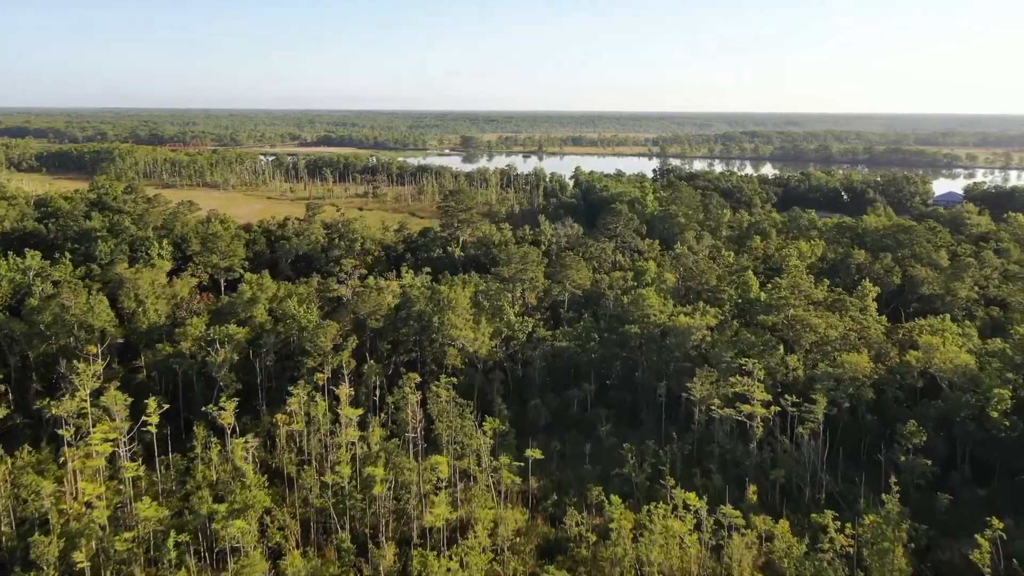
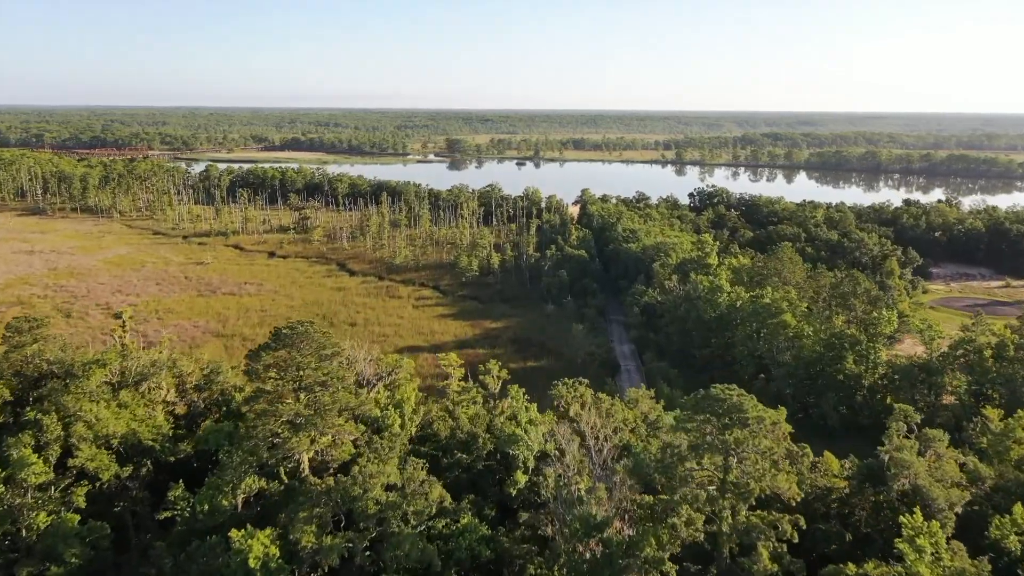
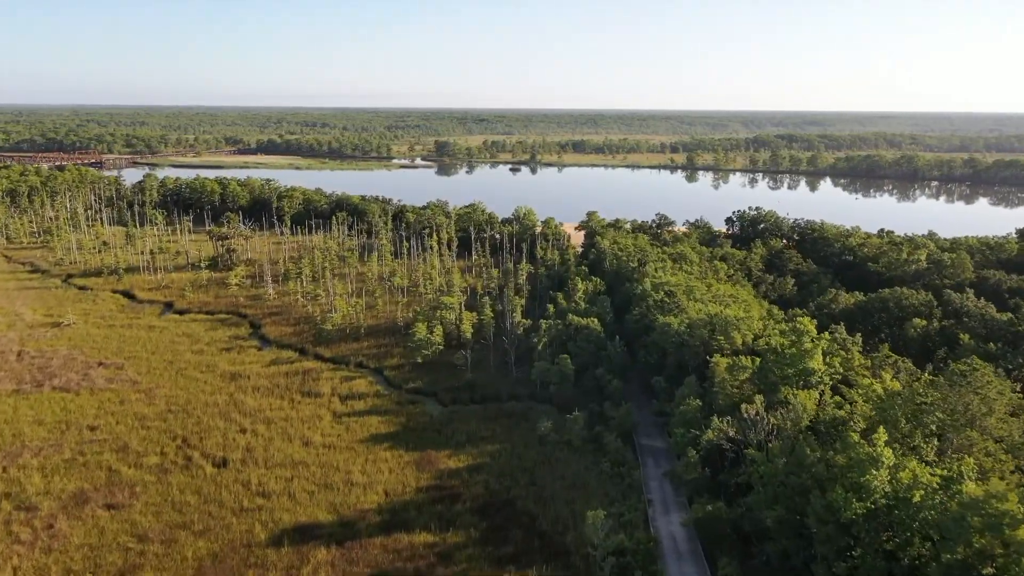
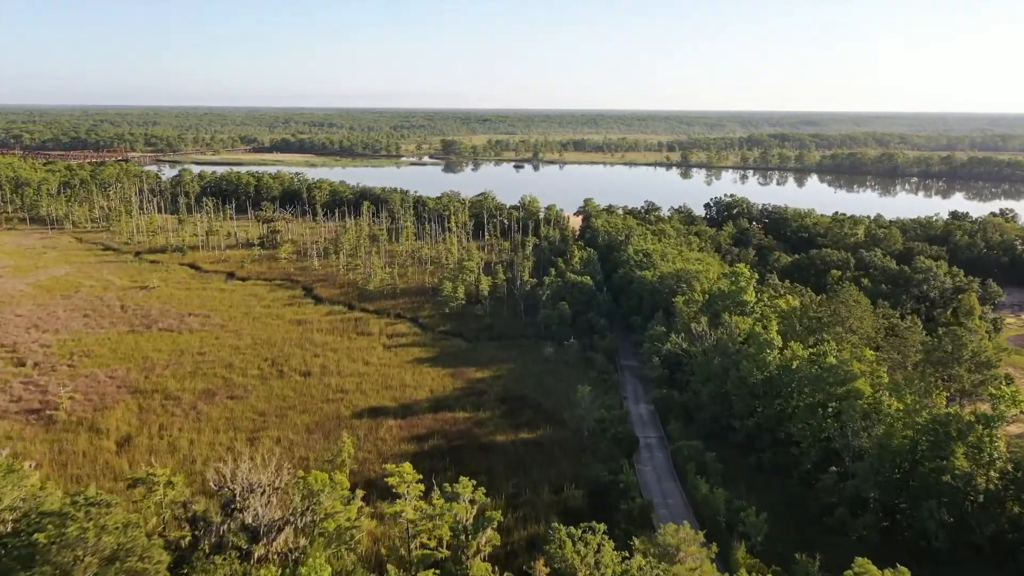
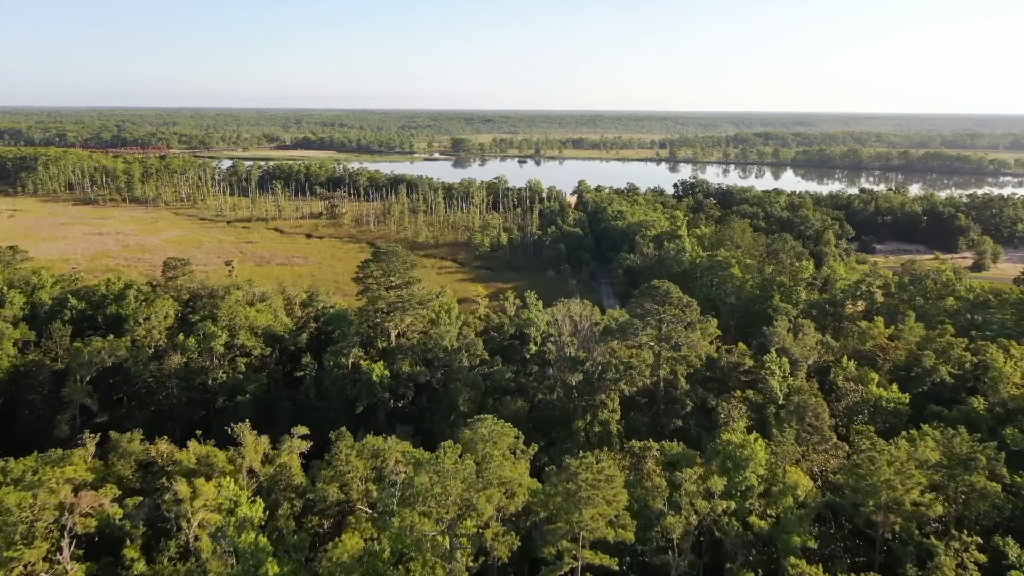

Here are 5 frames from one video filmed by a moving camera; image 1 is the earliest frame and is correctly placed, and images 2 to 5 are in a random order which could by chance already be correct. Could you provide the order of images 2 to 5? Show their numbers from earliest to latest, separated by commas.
5, 2, 4, 3
